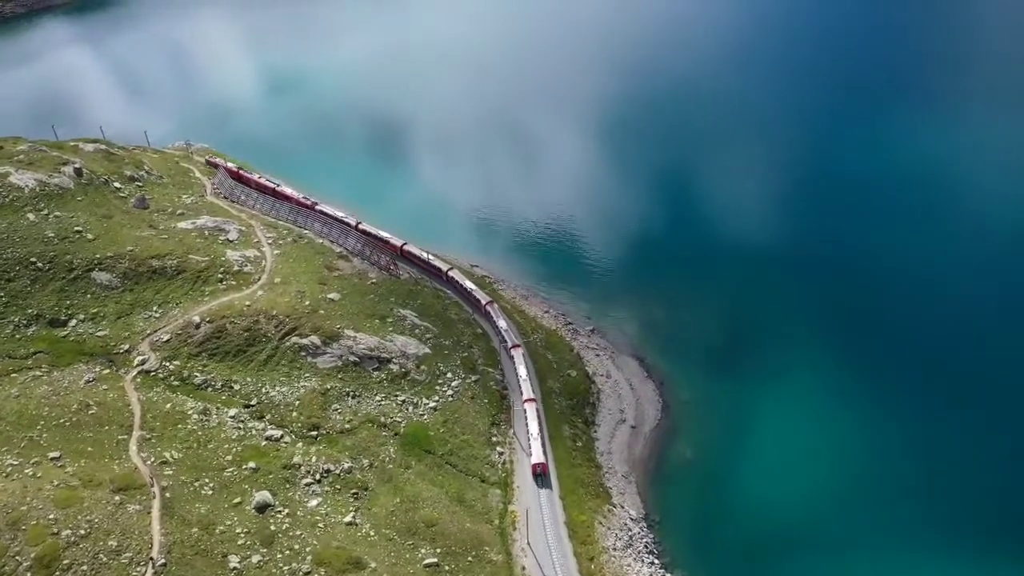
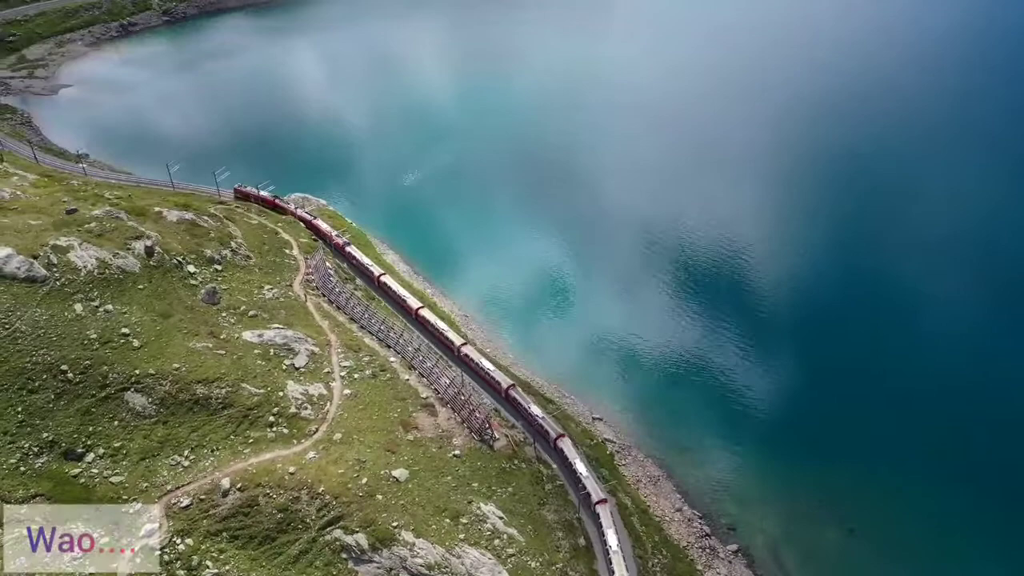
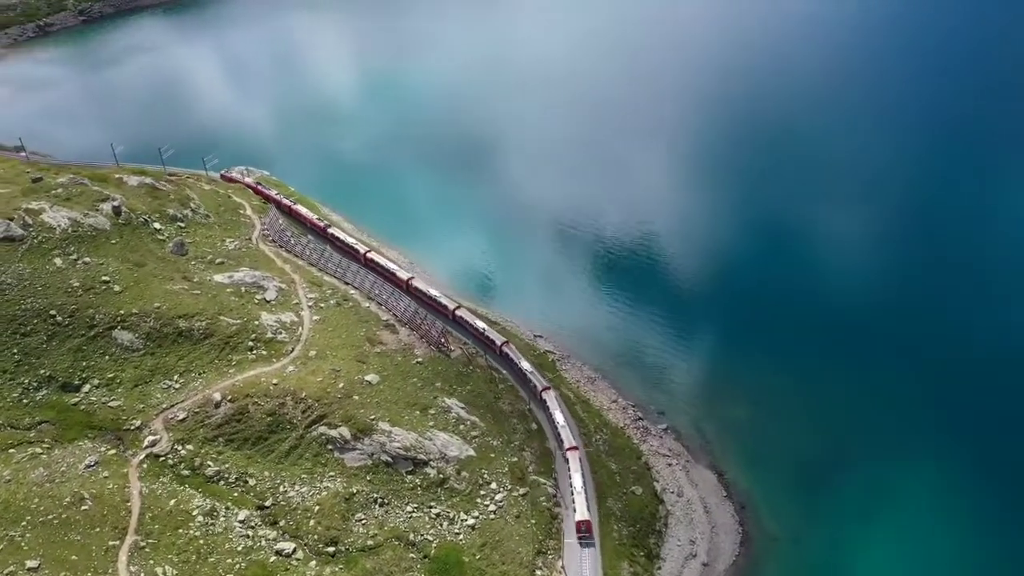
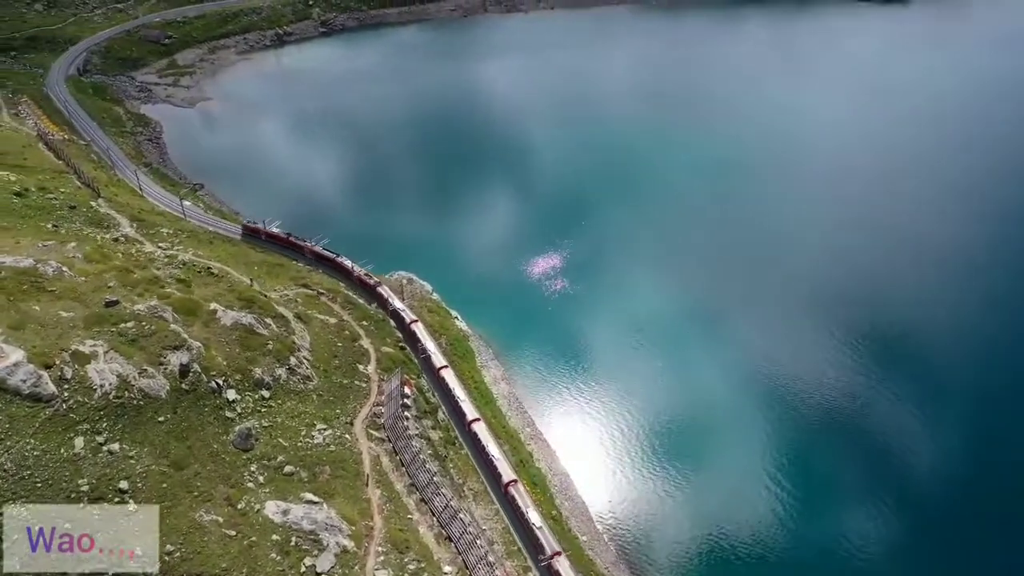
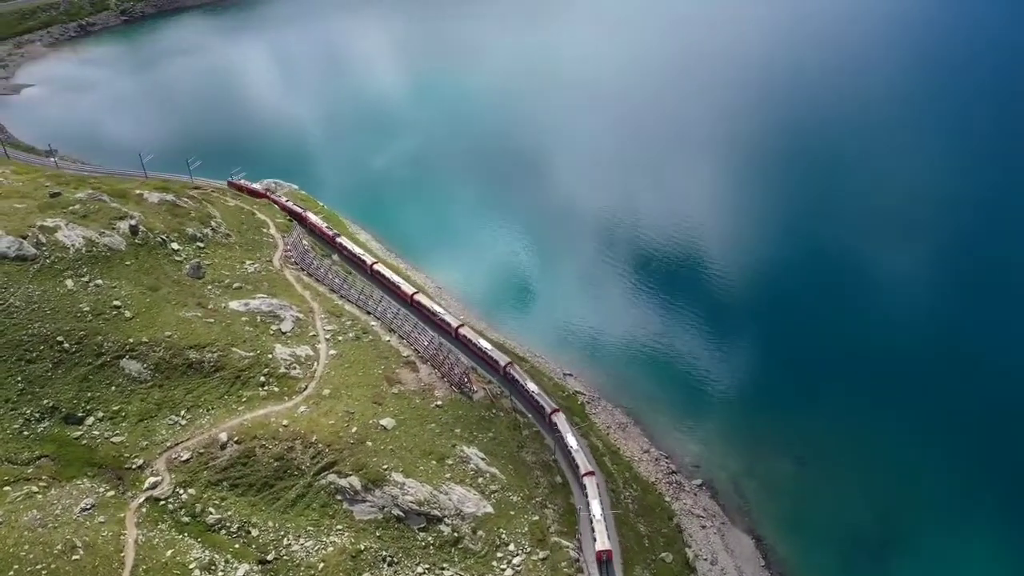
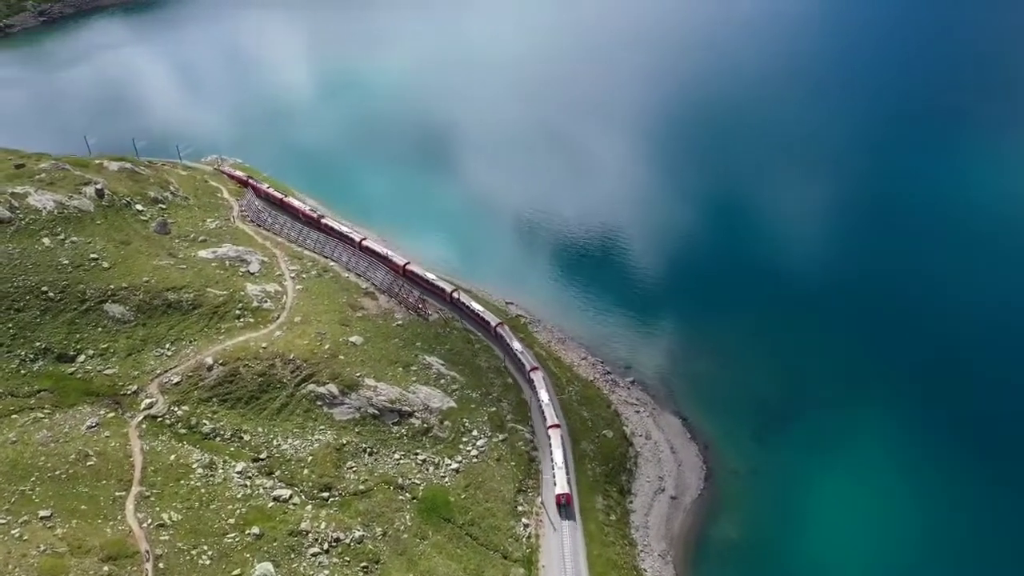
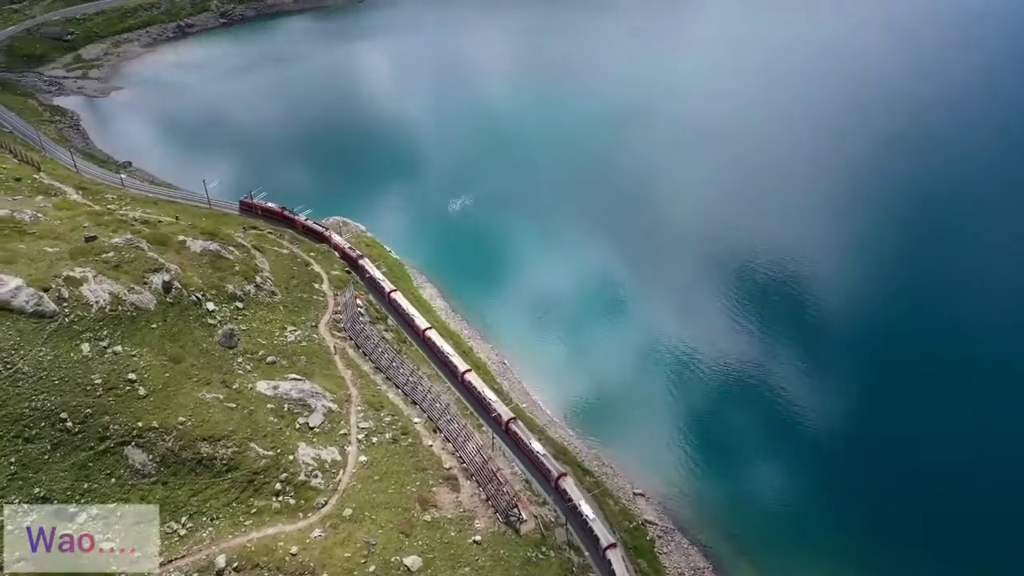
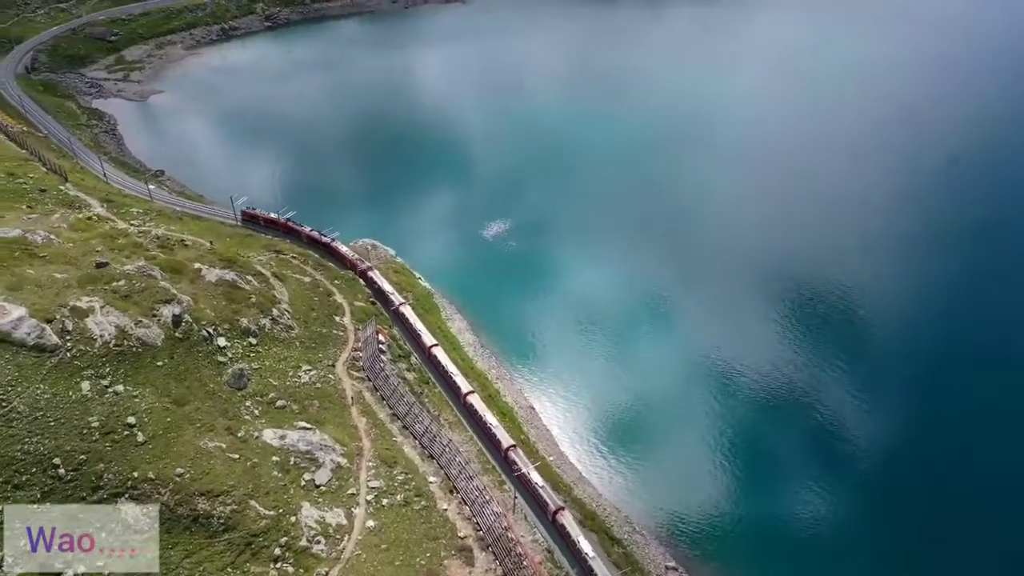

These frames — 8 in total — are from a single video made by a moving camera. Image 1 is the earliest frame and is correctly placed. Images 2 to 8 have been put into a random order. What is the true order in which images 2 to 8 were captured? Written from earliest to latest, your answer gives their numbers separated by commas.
6, 3, 5, 2, 7, 8, 4
